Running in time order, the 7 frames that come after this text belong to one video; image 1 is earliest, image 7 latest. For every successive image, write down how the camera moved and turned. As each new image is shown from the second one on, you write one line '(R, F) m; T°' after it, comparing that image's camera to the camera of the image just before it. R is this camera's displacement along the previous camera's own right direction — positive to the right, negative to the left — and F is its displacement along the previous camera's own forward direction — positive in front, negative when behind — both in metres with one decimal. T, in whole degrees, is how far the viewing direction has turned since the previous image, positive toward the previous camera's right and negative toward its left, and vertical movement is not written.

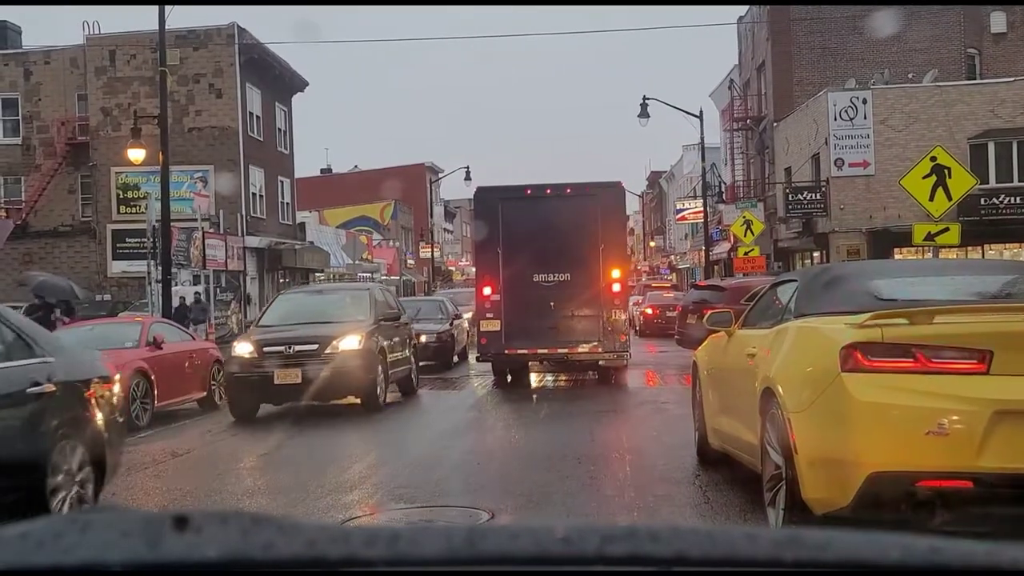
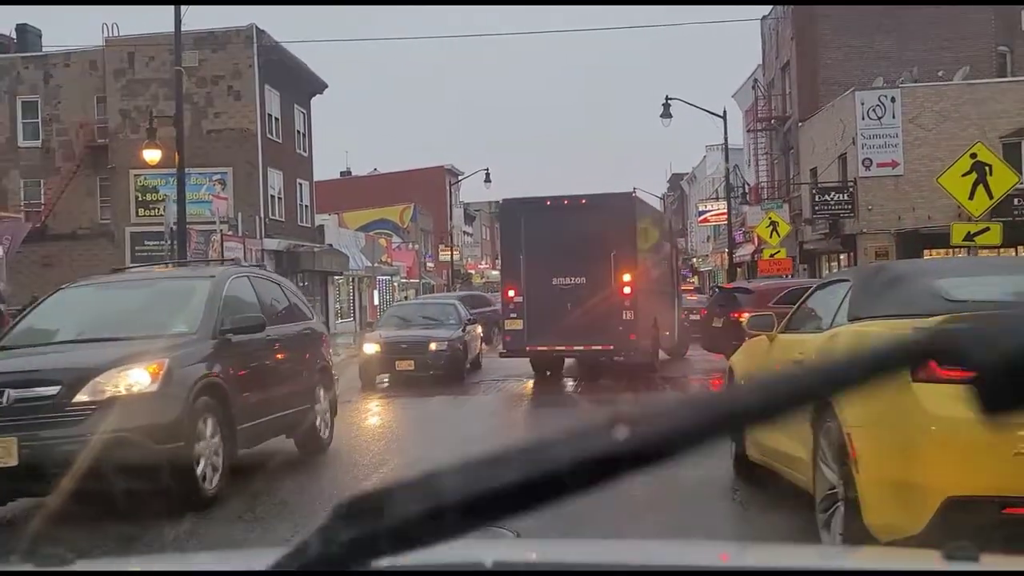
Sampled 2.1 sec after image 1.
(0.0, +0.4) m; -1°
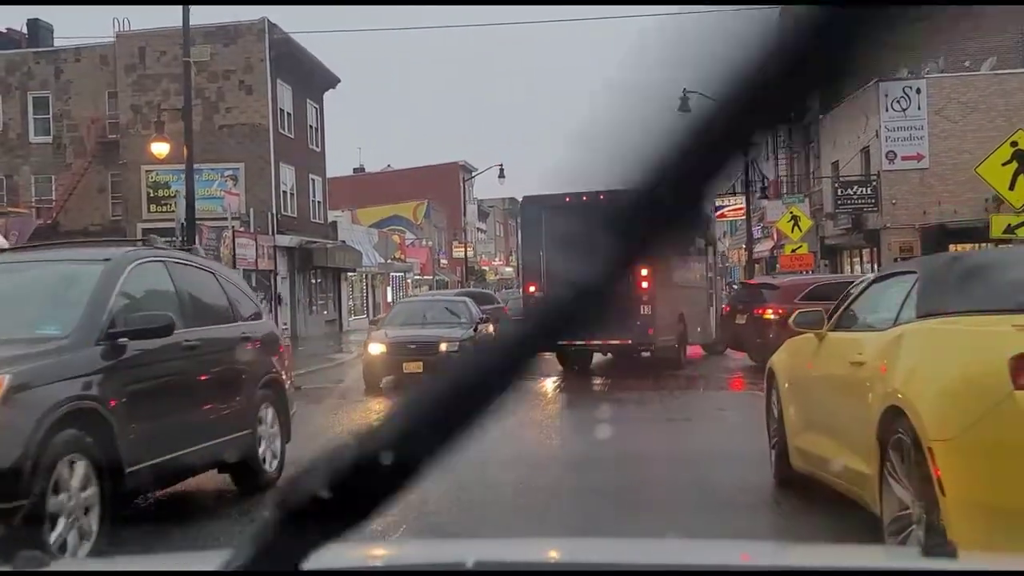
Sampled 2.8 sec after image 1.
(0.0, +0.5) m; -1°
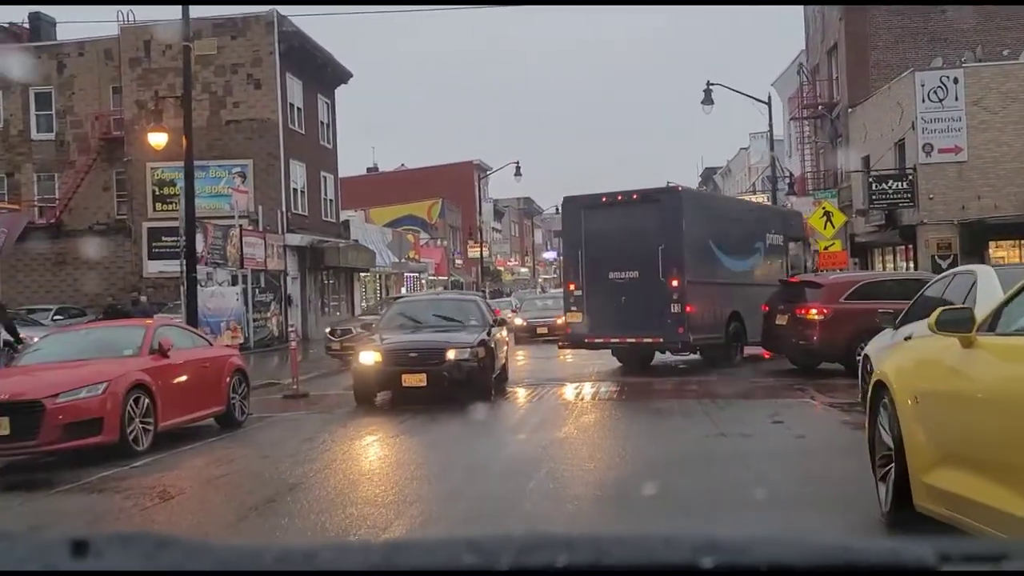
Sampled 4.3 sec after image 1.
(-0.2, +1.1) m; -1°
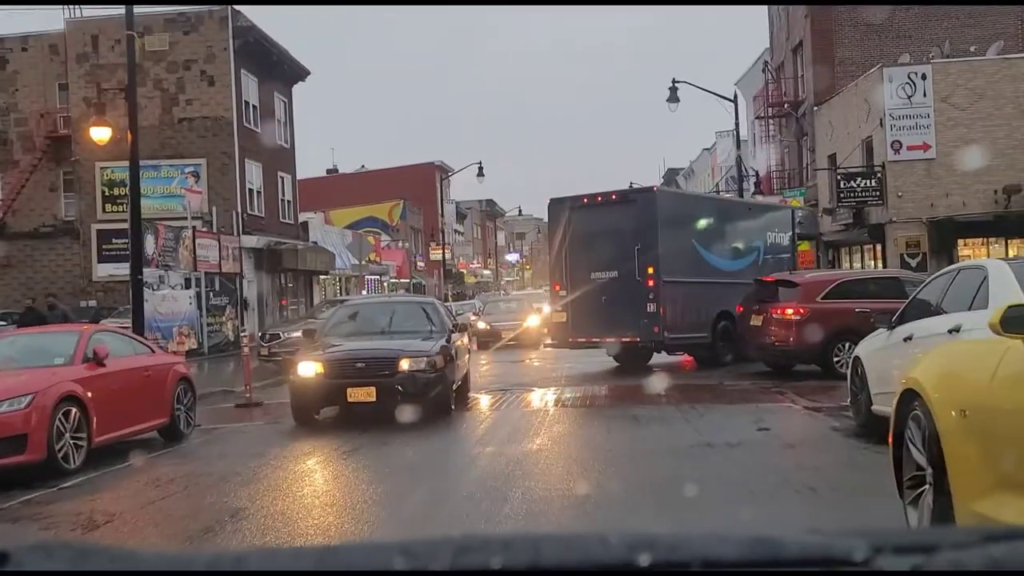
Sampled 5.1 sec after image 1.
(0.0, +0.7) m; +2°
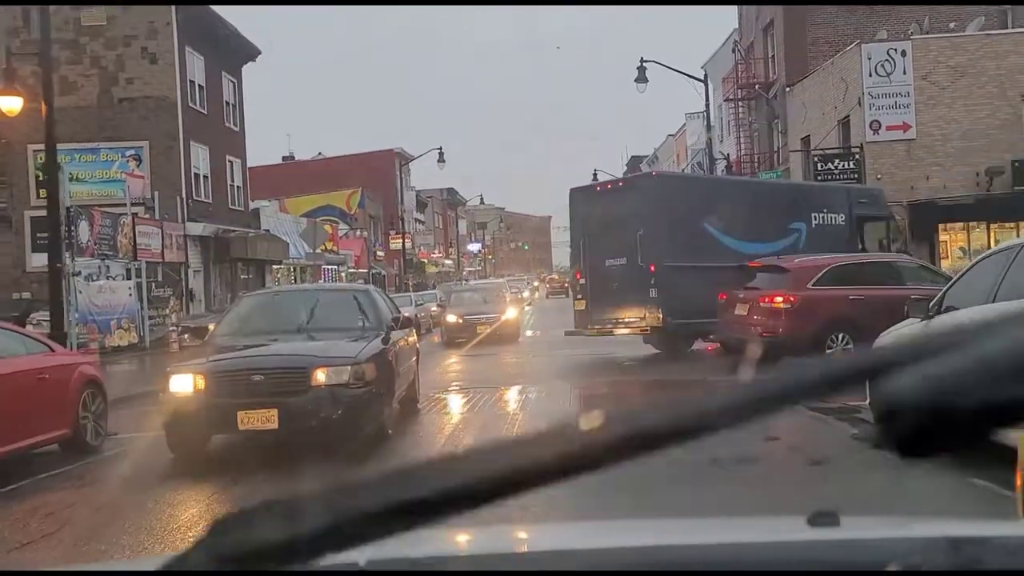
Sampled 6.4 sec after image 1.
(0.0, +1.4) m; +2°
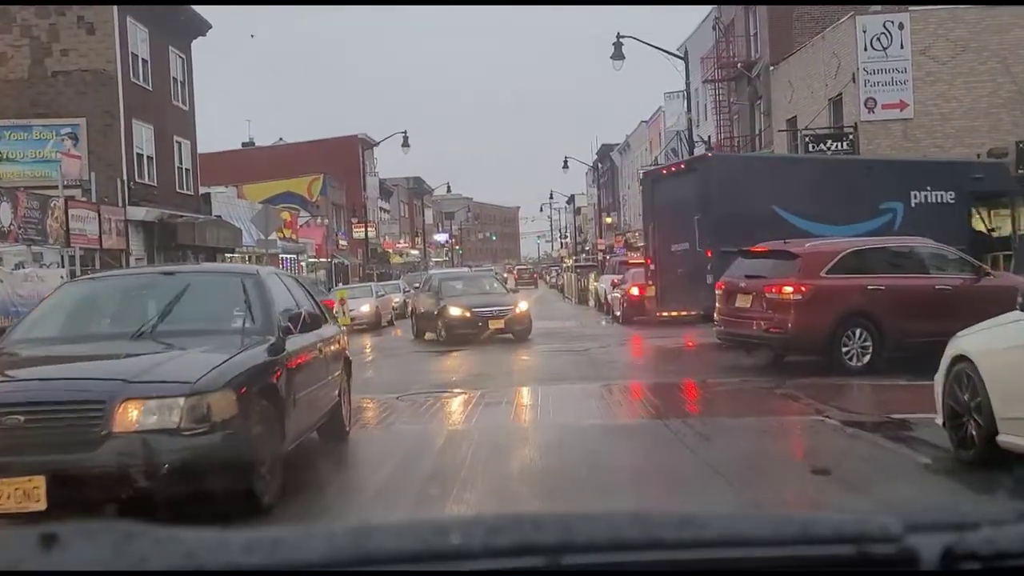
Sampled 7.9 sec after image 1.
(0.0, +1.9) m; +2°
